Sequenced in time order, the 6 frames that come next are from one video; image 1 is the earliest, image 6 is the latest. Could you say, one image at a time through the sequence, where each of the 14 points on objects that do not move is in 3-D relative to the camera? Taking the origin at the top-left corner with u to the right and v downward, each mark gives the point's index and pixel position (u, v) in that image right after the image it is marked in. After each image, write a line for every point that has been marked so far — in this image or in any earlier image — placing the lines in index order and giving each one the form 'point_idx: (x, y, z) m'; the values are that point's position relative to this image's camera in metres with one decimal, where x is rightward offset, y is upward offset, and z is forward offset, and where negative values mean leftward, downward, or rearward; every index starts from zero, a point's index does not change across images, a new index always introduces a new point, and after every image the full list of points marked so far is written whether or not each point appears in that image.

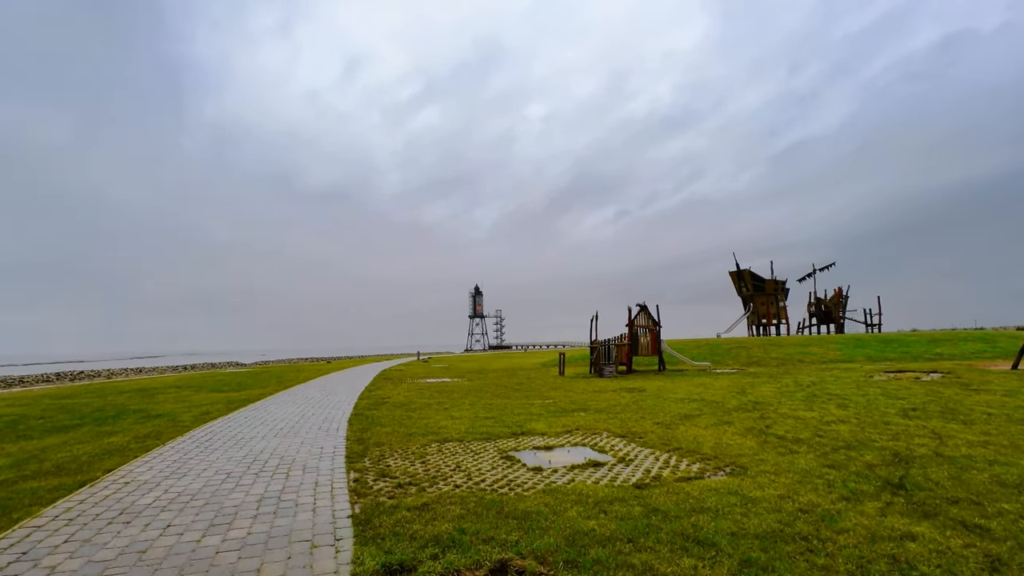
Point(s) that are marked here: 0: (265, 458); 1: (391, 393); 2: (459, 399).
0: (-3.8, -2.6, +8.0) m
1: (-4.3, -3.7, +18.3) m
2: (-1.7, -3.5, +16.7) m
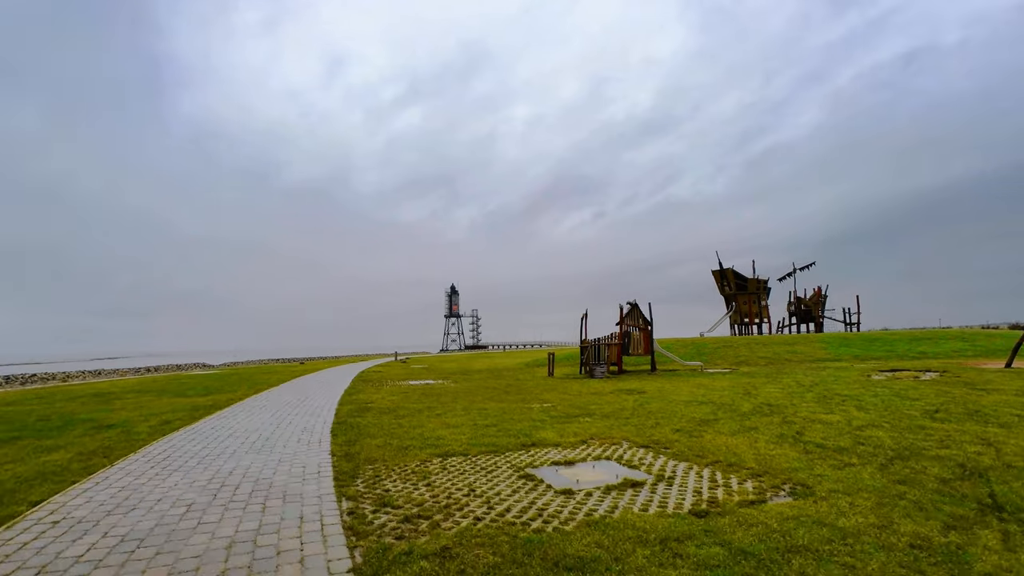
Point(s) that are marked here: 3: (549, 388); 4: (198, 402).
0: (-3.5, -2.5, +6.6) m
1: (-4.5, -3.6, +16.9) m
2: (-1.9, -3.4, +15.4) m
3: (+1.4, -3.8, +19.6) m
4: (-10.5, -3.8, +17.5) m
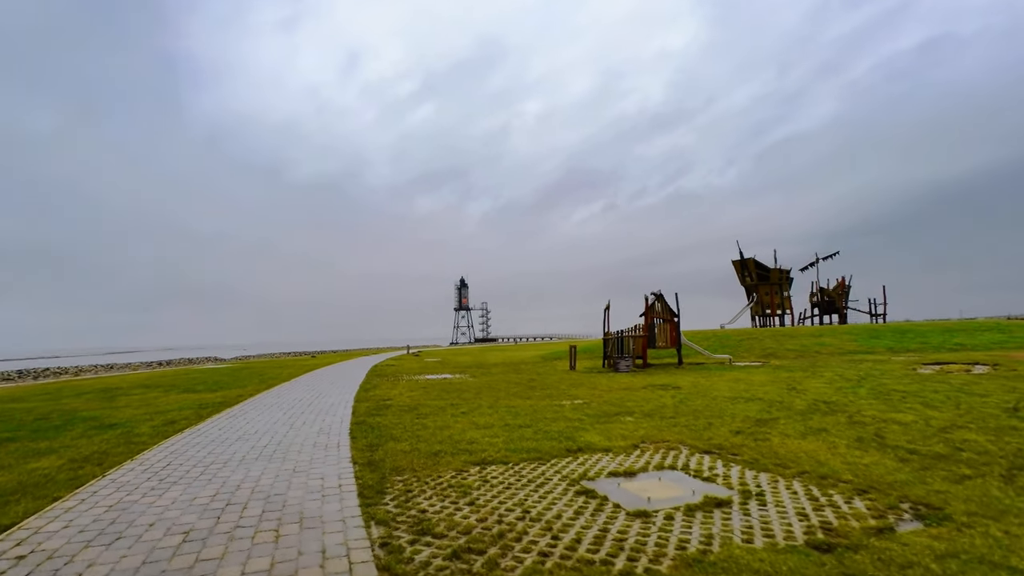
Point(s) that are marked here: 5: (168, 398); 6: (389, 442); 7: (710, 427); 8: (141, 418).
0: (-2.9, -2.3, +5.6) m
1: (-3.7, -3.2, +15.9) m
2: (-1.1, -3.1, +14.4) m
3: (+2.3, -3.4, +18.6) m
4: (-9.7, -3.5, +16.6) m
5: (-11.6, -3.7, +17.6) m
6: (-2.0, -2.5, +8.5) m
7: (+3.7, -2.6, +9.7) m
8: (-8.9, -3.1, +12.5) m
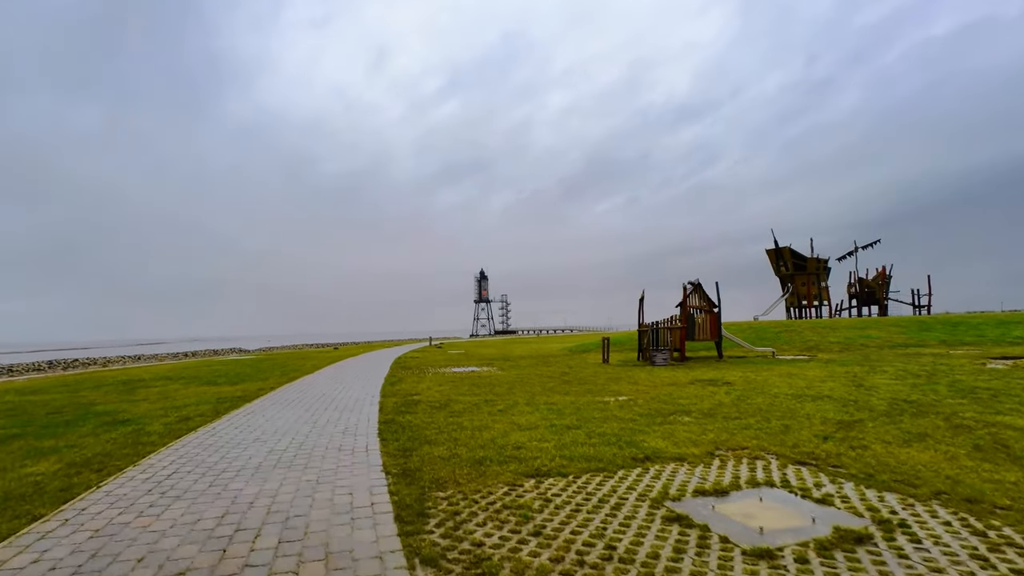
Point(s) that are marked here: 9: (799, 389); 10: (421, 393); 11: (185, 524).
0: (-2.2, -2.1, +4.6) m
1: (-2.7, -2.9, +14.9) m
2: (-0.1, -2.7, +13.3) m
3: (+3.4, -3.0, +17.4) m
4: (-8.6, -3.2, +15.8) m
5: (-10.5, -3.3, +16.9) m
6: (-1.3, -2.3, +7.5) m
7: (+4.5, -2.3, +8.5) m
8: (-8.0, -2.8, +11.8) m
9: (+7.4, -2.6, +13.4) m
10: (-2.4, -2.8, +13.8) m
11: (-2.9, -2.1, +4.6) m
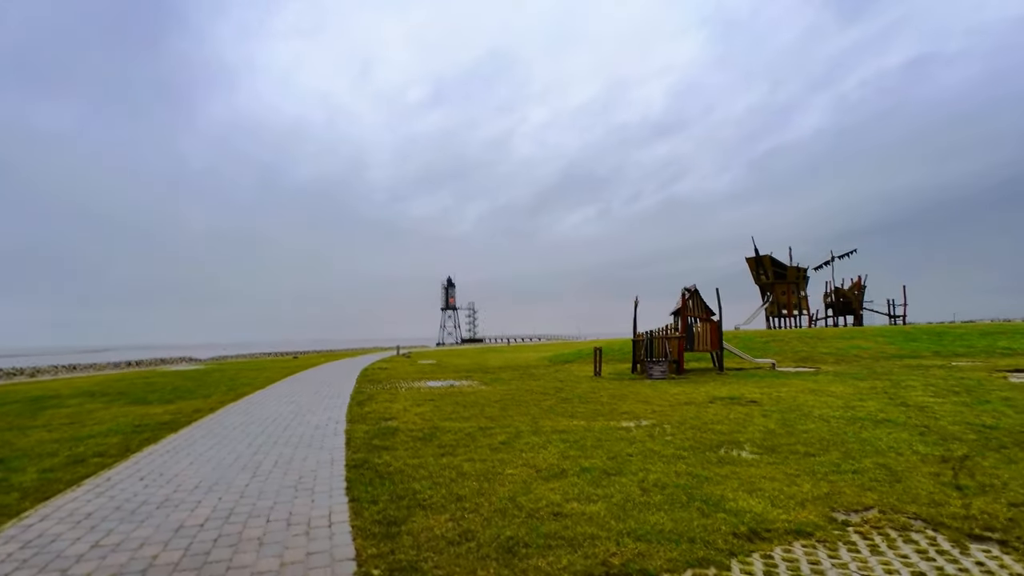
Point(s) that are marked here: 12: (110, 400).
0: (-1.7, -1.9, +2.1) m
1: (-2.8, -2.9, +12.4) m
2: (-0.2, -2.8, +10.9) m
3: (+3.1, -3.1, +15.2) m
4: (-8.8, -3.1, +12.9) m
5: (-10.8, -3.3, +13.8) m
6: (-0.9, -2.2, +5.1) m
7: (+4.7, -2.3, +6.4) m
8: (-7.9, -2.7, +8.9) m
9: (+7.3, -2.7, +11.5) m
10: (-2.5, -2.8, +11.3) m
11: (-2.3, -1.9, +2.1) m
12: (-13.3, -3.7, +17.3) m
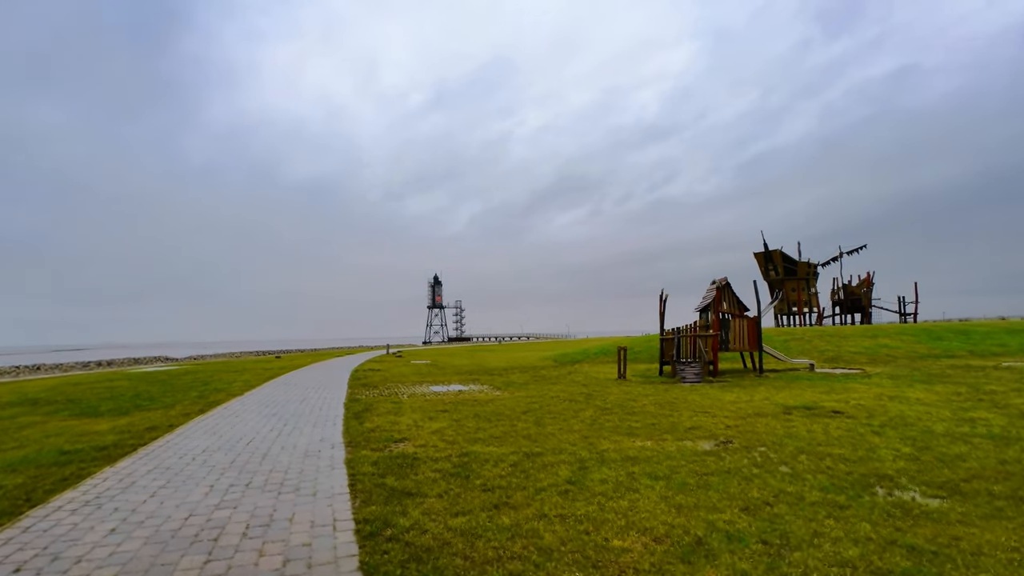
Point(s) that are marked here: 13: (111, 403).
0: (-0.7, -1.7, -0.4) m
1: (-2.1, -2.6, +9.9) m
2: (+0.6, -2.5, +8.5) m
3: (+3.7, -2.8, +12.9) m
4: (-8.1, -2.8, +10.2) m
5: (-10.1, -3.0, +11.1) m
6: (0.0, -1.9, +2.6) m
7: (+5.7, -2.1, +4.1) m
8: (-7.1, -2.4, +6.2) m
9: (+8.1, -2.4, +9.3) m
10: (-1.7, -2.5, +8.8) m
11: (-1.3, -1.7, -0.4) m
12: (-12.6, -3.4, +14.5) m
13: (-11.6, -3.4, +15.2) m
